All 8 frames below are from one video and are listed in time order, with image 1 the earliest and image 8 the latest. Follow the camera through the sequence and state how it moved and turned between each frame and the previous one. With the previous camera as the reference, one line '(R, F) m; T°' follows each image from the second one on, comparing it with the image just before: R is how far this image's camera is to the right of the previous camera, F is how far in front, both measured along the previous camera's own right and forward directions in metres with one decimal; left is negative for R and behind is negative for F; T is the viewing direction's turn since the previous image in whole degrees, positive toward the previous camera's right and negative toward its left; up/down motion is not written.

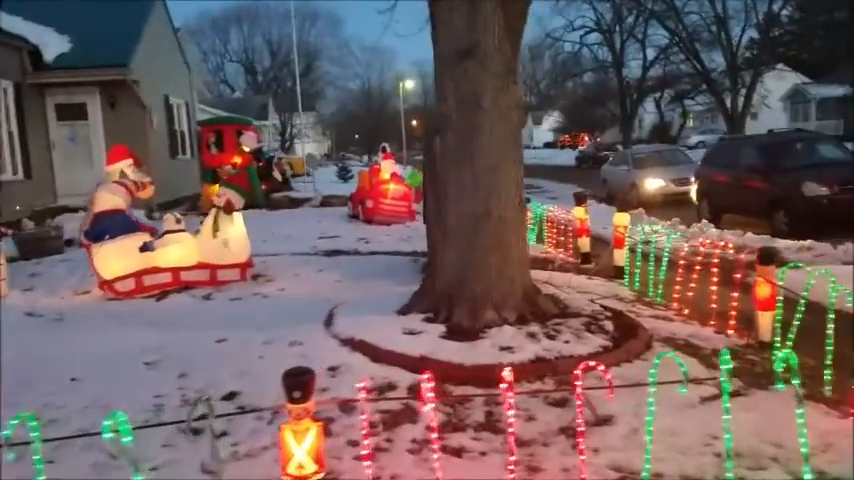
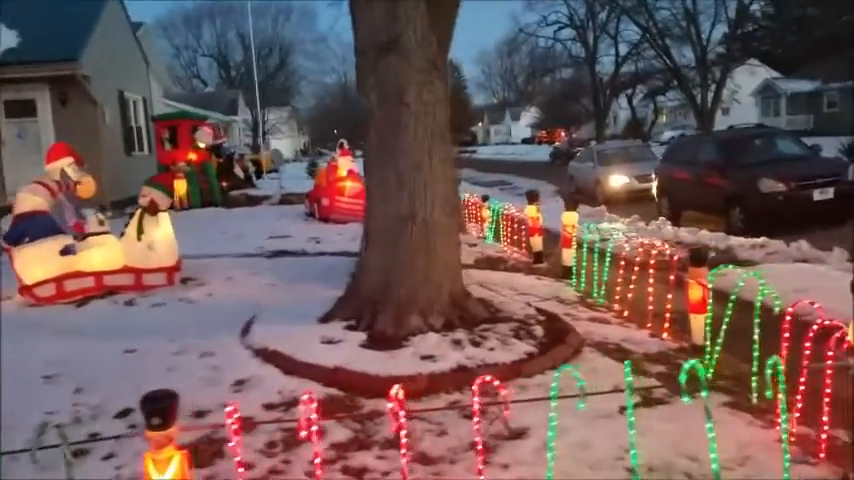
(+0.4, +0.2) m; +2°
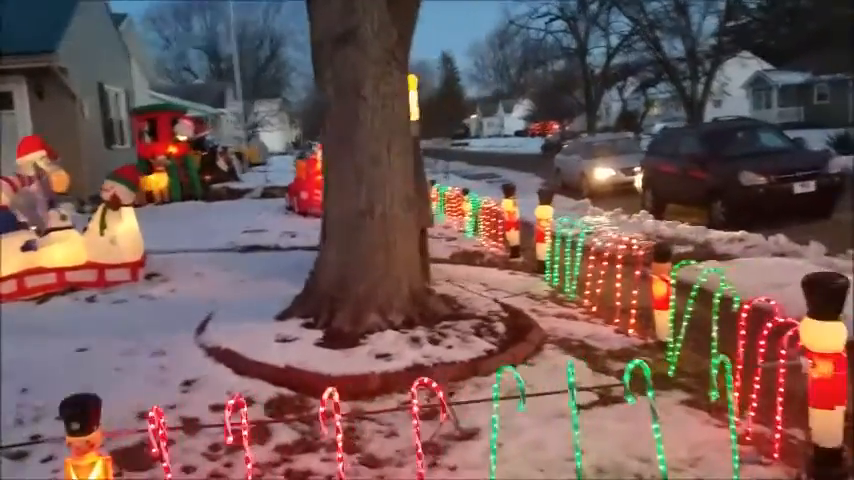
(+0.3, +0.1) m; +1°
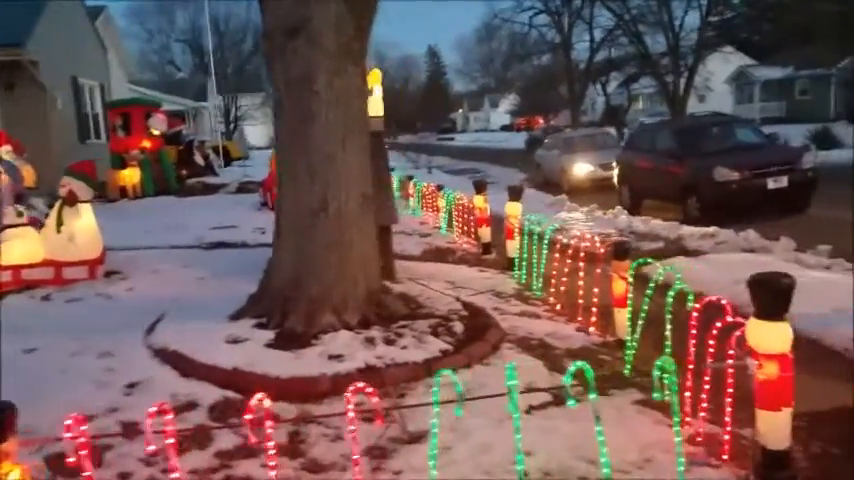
(+0.2, +0.1) m; +1°
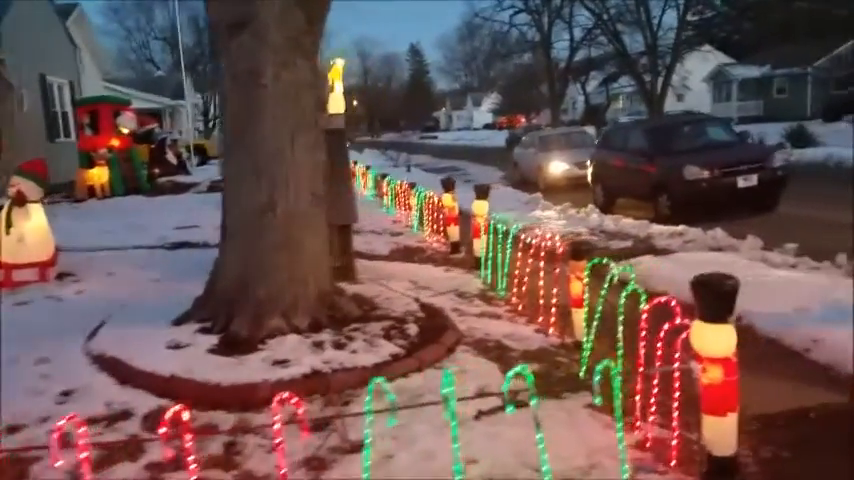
(+0.2, +0.1) m; +1°
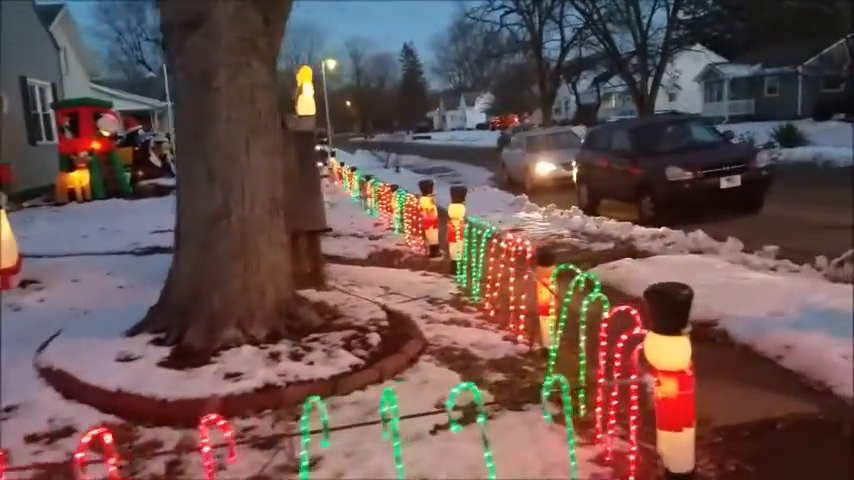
(+0.2, +0.1) m; 0°
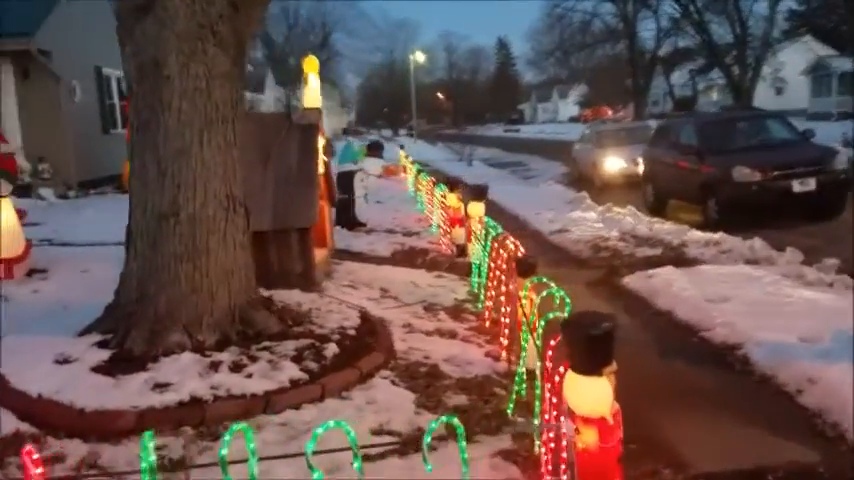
(+0.8, +0.5) m; -7°
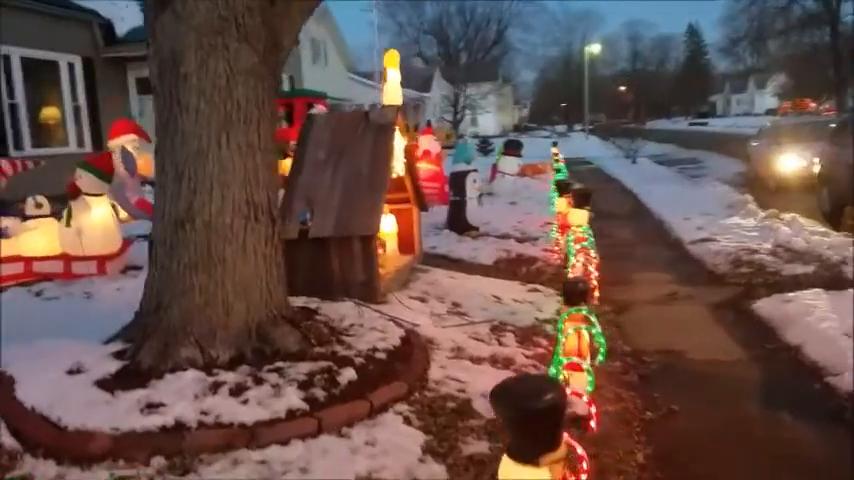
(+0.8, +0.7) m; -13°
